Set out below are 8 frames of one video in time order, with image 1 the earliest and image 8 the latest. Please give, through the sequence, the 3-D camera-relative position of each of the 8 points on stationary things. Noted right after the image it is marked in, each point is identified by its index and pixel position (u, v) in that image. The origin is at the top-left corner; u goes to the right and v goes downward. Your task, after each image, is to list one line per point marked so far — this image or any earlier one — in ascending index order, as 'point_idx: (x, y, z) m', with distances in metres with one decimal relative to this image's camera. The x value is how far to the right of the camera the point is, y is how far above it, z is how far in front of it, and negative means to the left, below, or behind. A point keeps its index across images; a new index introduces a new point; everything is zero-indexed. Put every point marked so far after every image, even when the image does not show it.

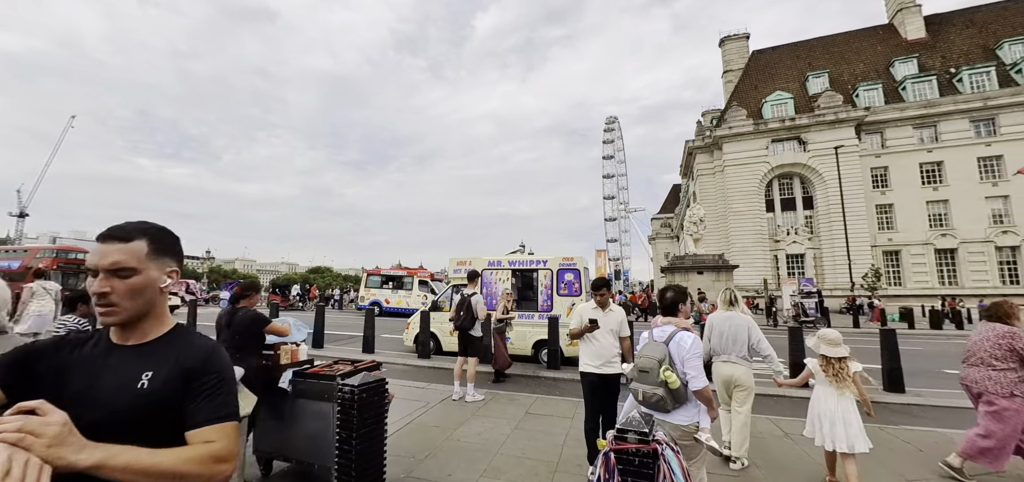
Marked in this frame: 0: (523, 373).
0: (+0.2, -3.0, +9.1) m
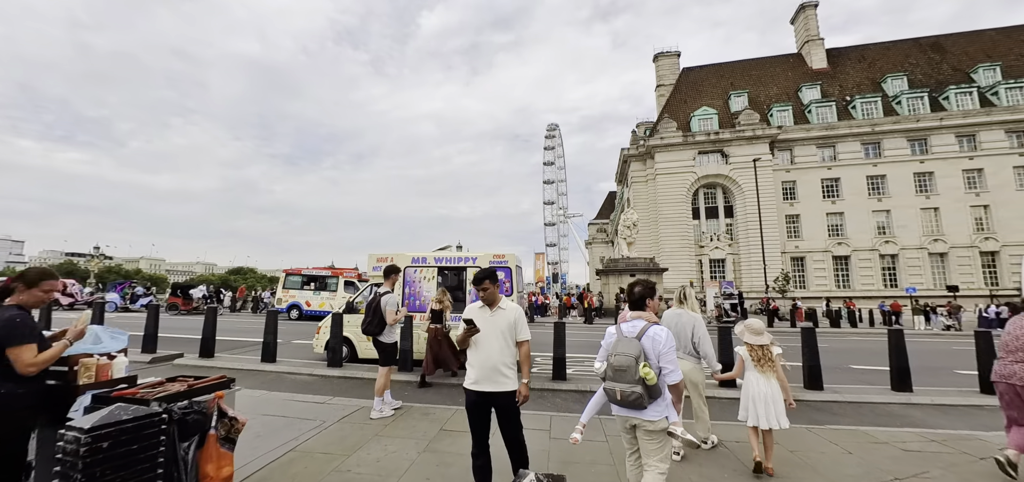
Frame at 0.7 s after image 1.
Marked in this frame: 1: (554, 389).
0: (-1.4, -2.8, +8.2) m
1: (+0.7, -2.9, +7.6) m
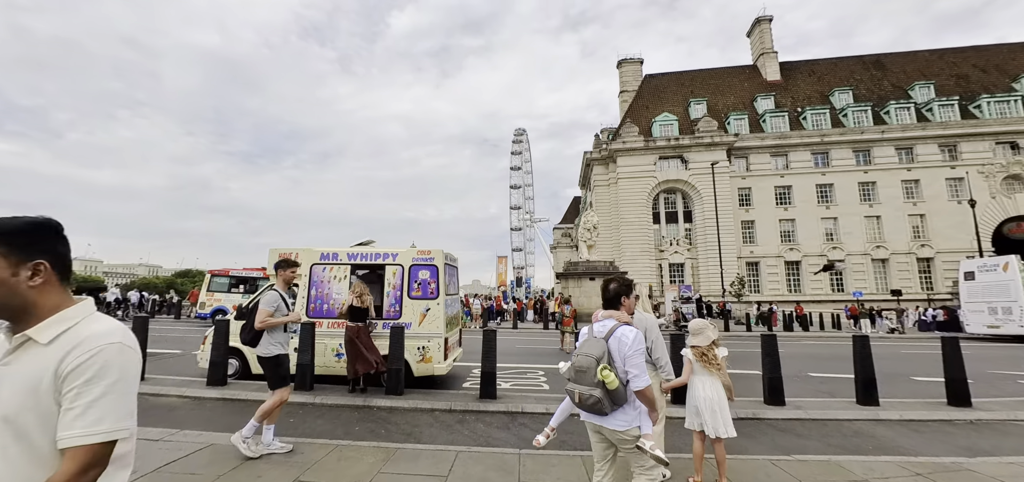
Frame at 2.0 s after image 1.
0: (-2.7, -2.7, +6.7) m
1: (-0.6, -2.7, +6.3) m
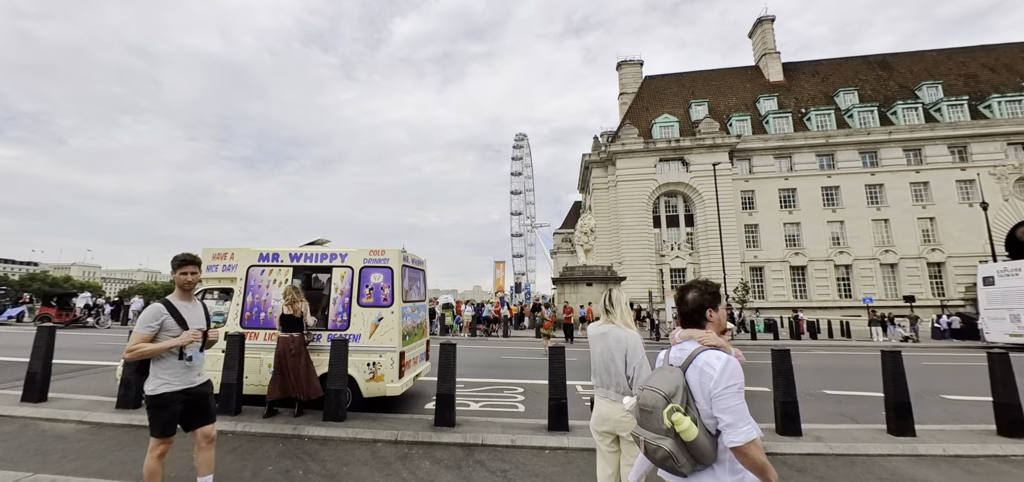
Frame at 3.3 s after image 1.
0: (-3.3, -2.6, +5.6) m
1: (-1.1, -2.7, +5.2) m
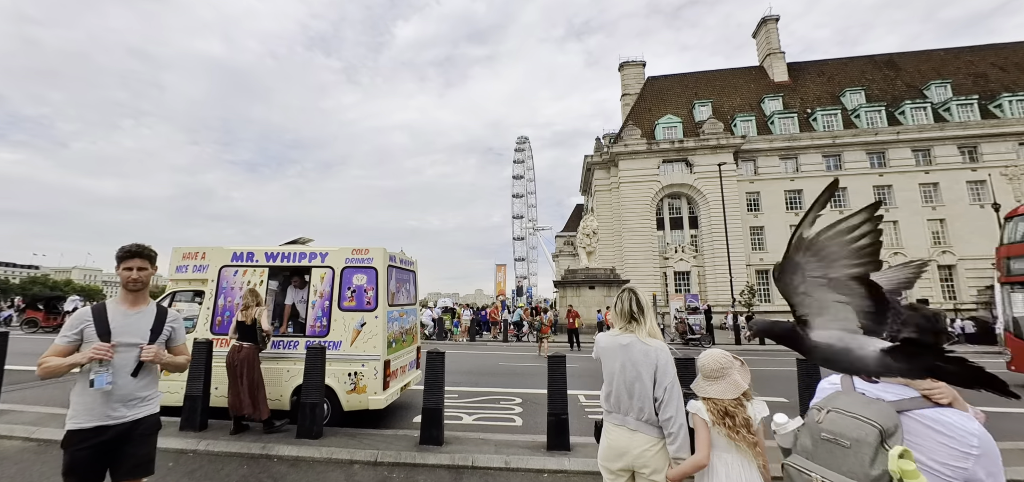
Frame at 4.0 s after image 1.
0: (-3.3, -2.6, +5.0) m
1: (-1.2, -2.6, +4.6) m
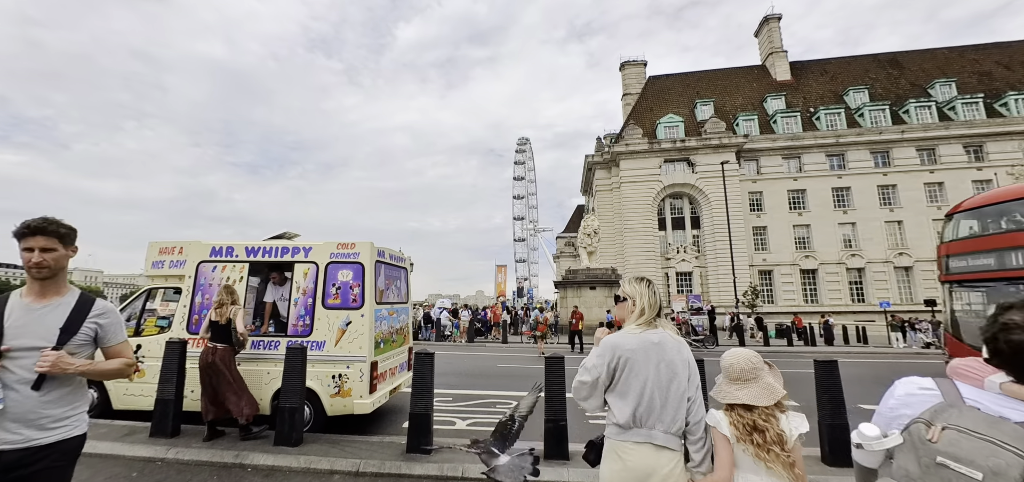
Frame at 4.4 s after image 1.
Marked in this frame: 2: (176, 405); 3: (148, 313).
0: (-3.4, -2.5, +4.6) m
1: (-1.3, -2.5, +4.2) m
2: (-4.3, -2.1, +5.2) m
3: (-5.4, -1.1, +6.0) m
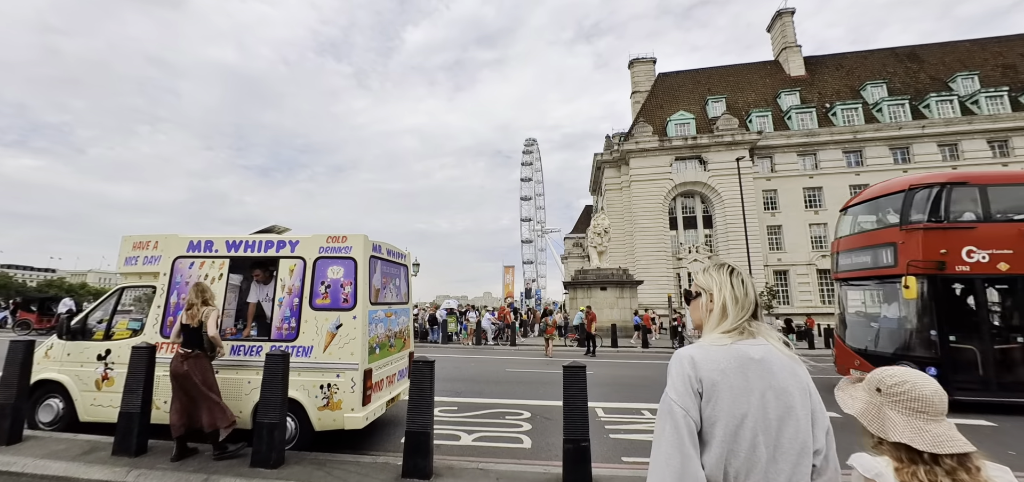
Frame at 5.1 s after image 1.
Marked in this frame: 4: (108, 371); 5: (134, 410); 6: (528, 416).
0: (-3.3, -2.4, +4.0) m
1: (-1.2, -2.4, +3.5) m
2: (-4.1, -2.0, +4.6) m
3: (-5.3, -1.0, +5.5) m
4: (-5.2, -1.7, +5.2) m
5: (-4.2, -1.9, +4.5) m
6: (+0.2, -2.9, +6.7) m
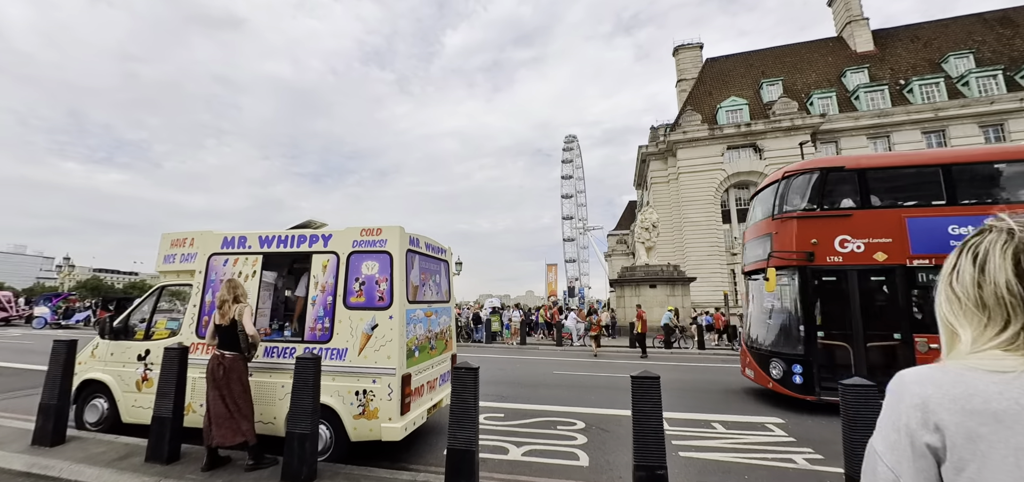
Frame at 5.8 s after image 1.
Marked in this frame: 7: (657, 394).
0: (-2.8, -2.3, +3.7) m
1: (-0.7, -2.3, +3.0) m
2: (-3.6, -1.9, +4.3) m
3: (-4.6, -1.0, +5.3) m
4: (-4.5, -1.6, +5.1) m
5: (-3.6, -1.8, +4.3) m
6: (+1.0, -2.8, +6.0) m
7: (+1.2, -1.3, +3.4) m
